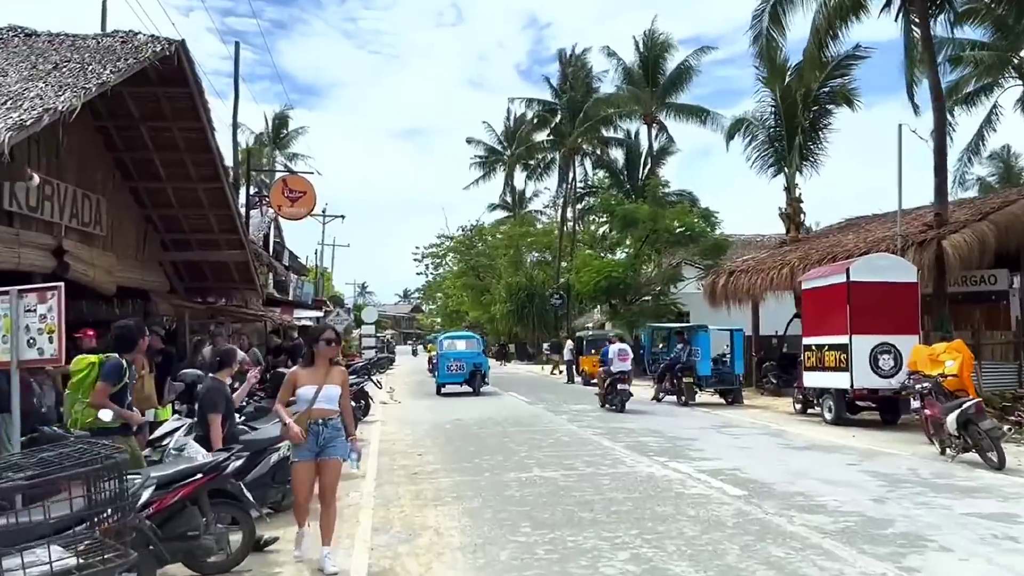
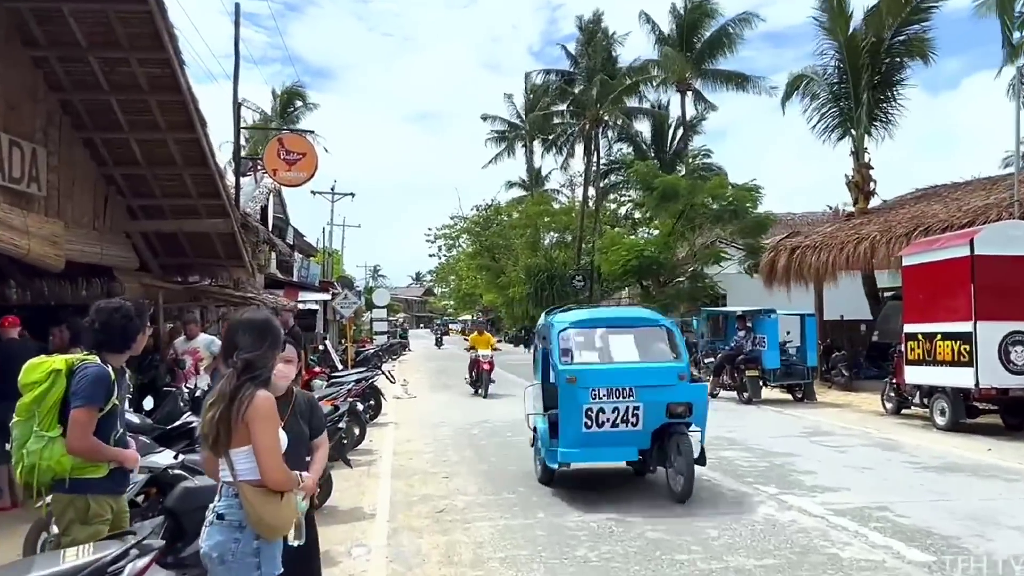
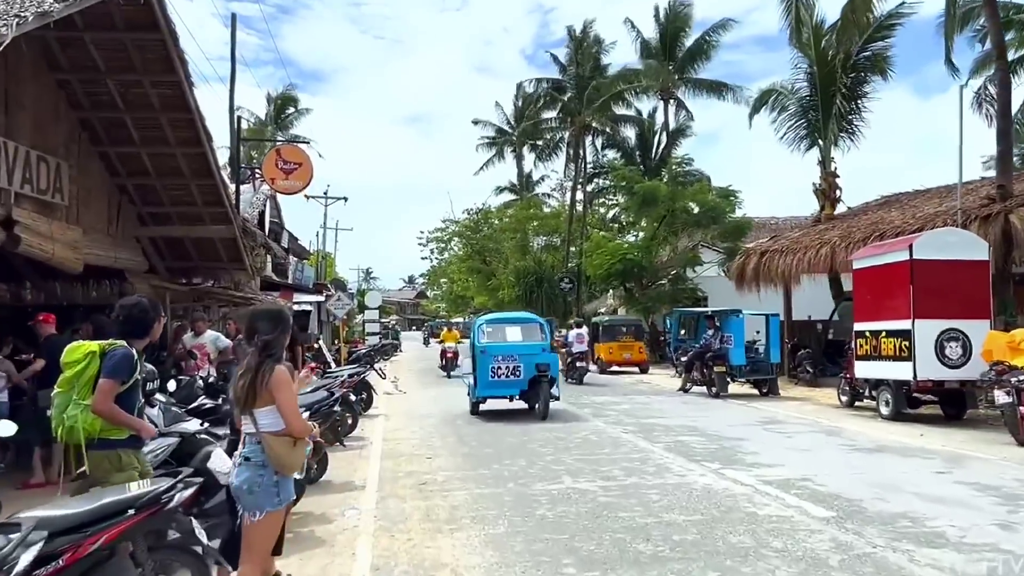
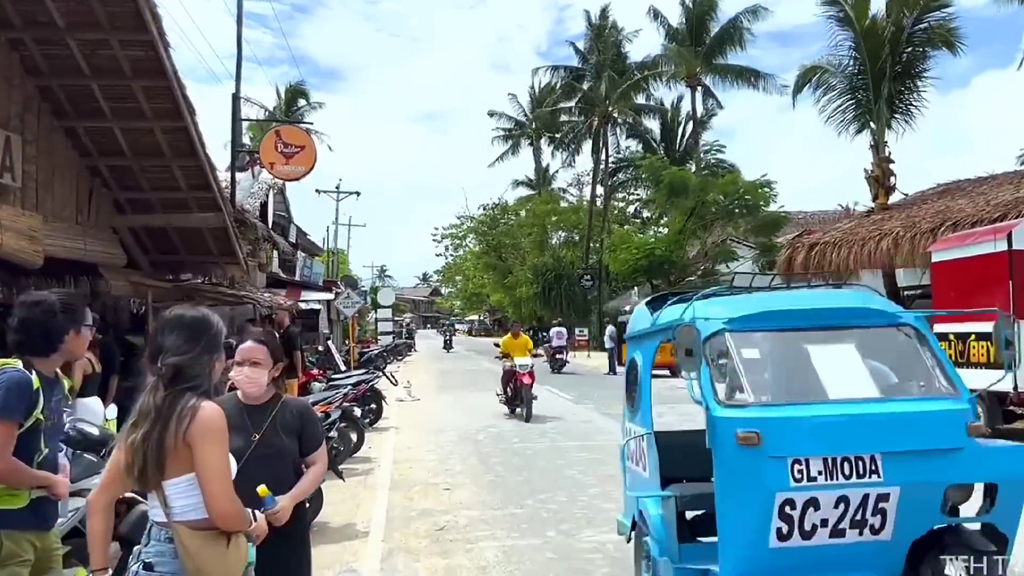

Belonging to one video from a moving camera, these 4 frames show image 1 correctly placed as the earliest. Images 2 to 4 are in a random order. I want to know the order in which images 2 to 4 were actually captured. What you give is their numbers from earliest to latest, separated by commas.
3, 2, 4
